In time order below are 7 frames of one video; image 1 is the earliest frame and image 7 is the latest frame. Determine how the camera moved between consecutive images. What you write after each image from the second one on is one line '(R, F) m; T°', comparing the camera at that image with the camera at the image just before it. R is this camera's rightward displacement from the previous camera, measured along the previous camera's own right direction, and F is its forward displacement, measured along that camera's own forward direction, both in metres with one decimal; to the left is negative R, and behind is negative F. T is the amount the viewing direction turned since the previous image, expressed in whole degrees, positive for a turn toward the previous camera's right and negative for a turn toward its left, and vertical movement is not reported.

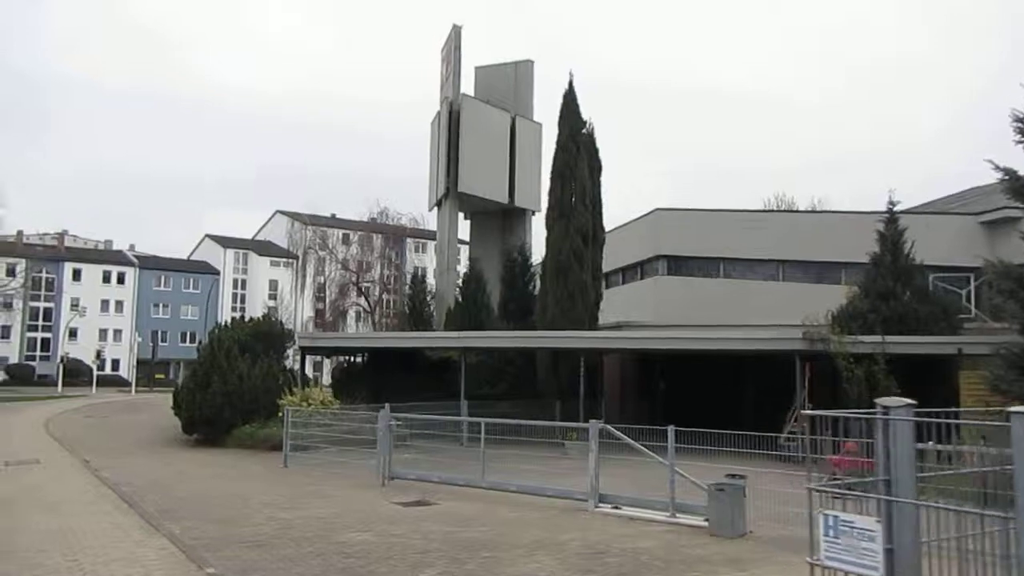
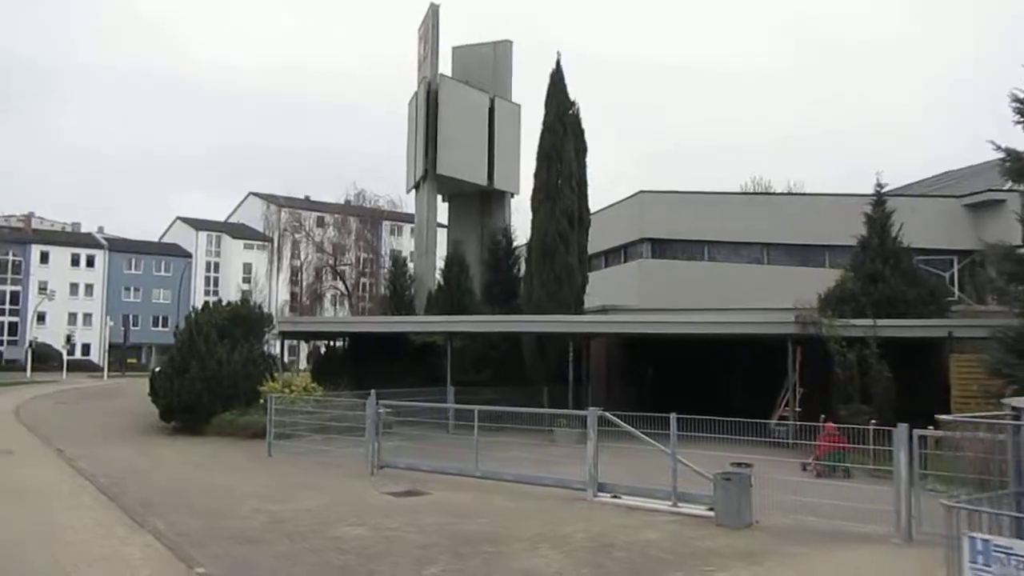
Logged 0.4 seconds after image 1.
(-0.3, +0.4) m; +2°
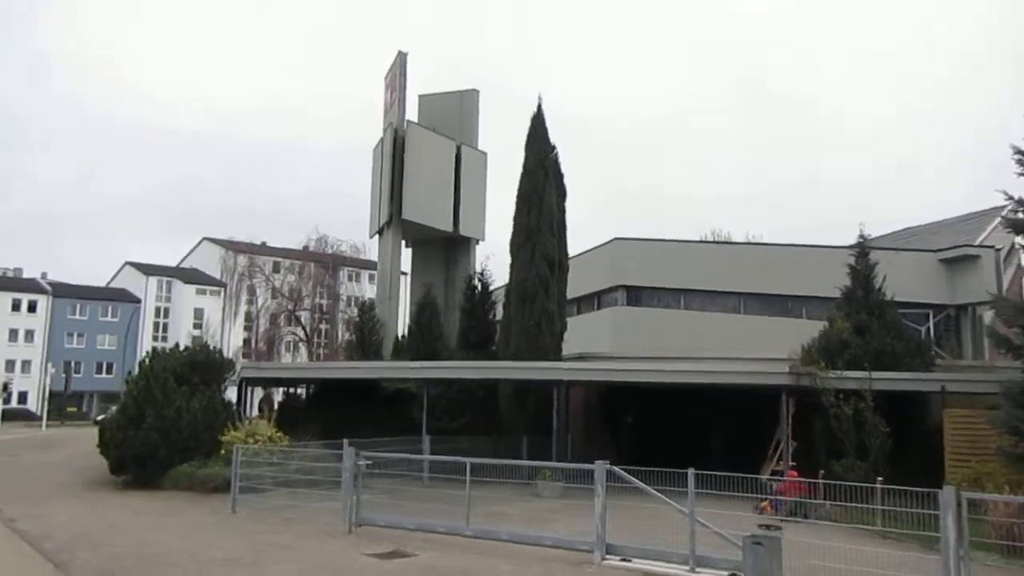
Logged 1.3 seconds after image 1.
(-0.6, +0.9) m; +3°
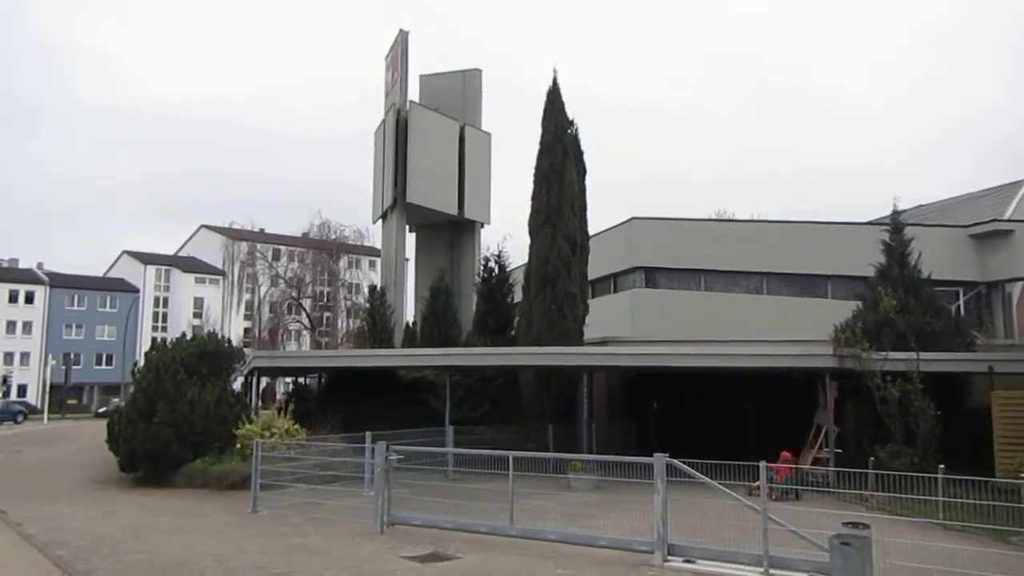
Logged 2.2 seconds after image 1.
(-0.6, +0.9) m; 0°
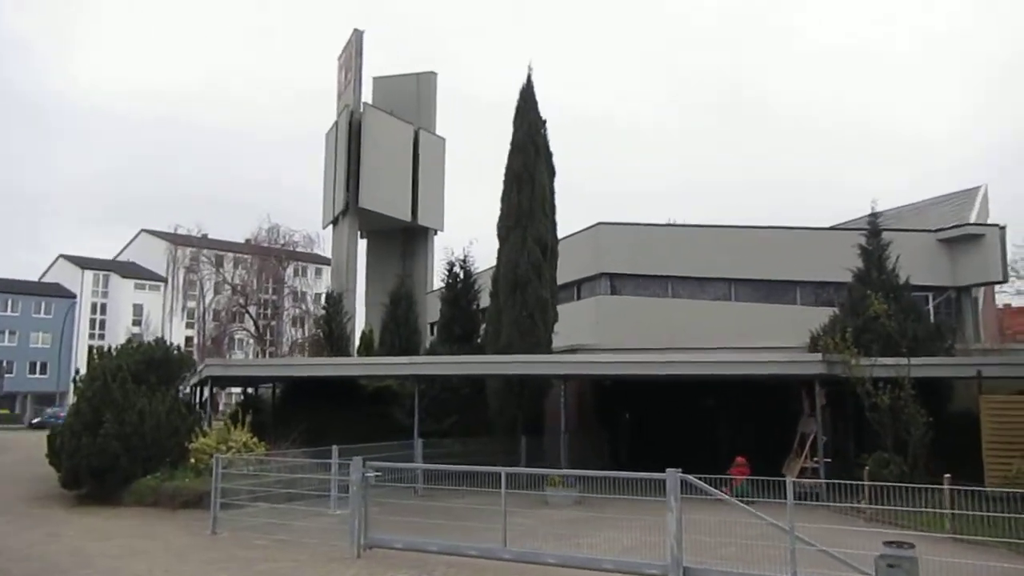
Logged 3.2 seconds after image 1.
(-0.6, +1.0) m; +4°
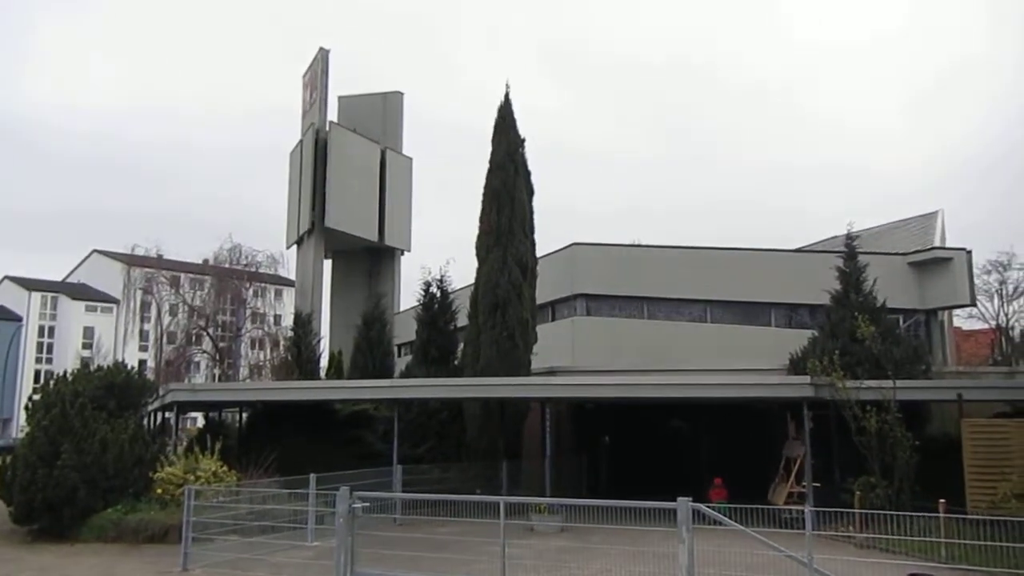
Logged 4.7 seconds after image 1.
(-0.5, +0.4) m; +3°
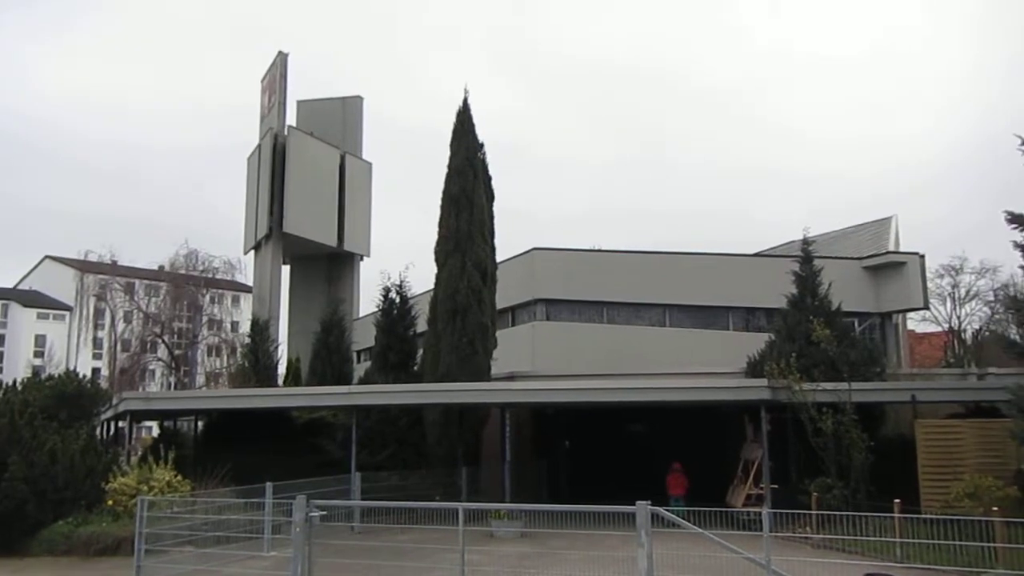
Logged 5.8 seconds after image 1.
(0.0, +0.1) m; +3°
